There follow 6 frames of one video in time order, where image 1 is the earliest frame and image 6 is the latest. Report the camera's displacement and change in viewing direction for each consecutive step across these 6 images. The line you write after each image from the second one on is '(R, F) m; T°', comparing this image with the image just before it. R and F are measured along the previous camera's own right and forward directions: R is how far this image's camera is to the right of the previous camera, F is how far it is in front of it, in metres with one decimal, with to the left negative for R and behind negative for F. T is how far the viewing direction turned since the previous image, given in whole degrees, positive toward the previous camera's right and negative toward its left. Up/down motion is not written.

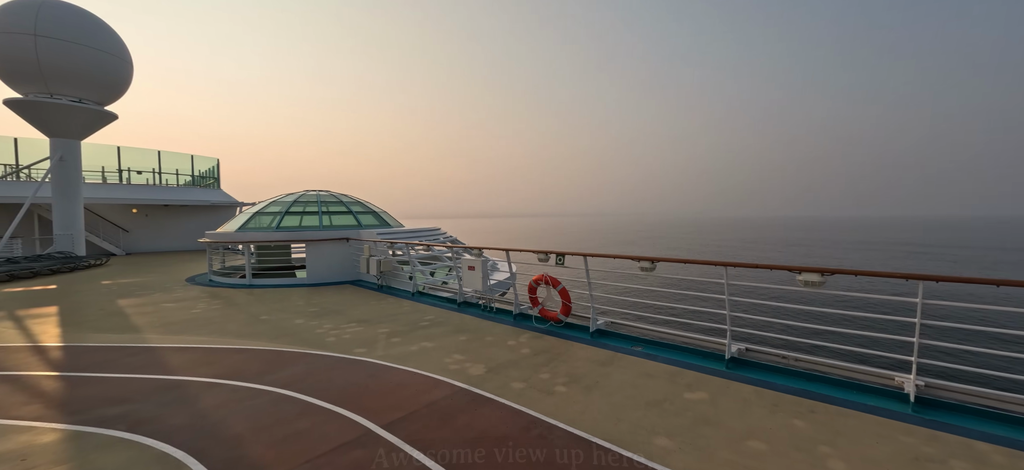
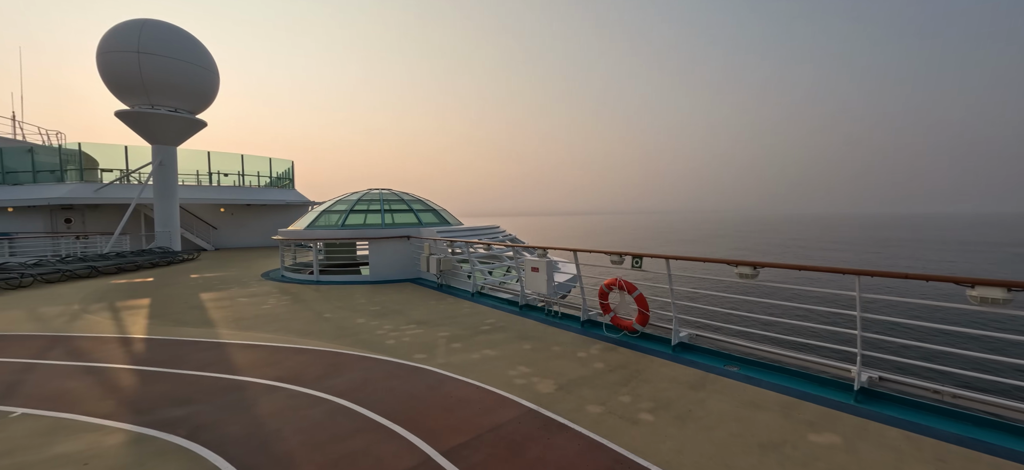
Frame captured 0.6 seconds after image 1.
(-0.1, +0.4) m; -7°
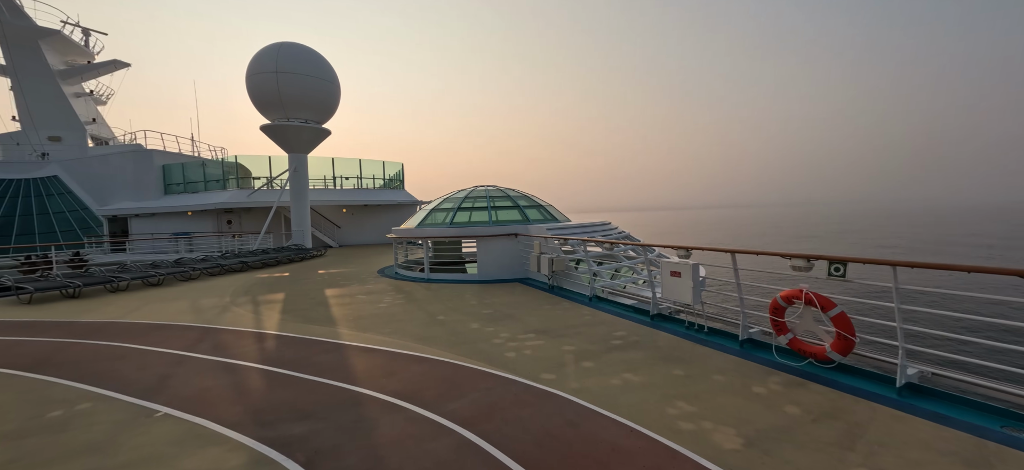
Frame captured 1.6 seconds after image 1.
(-0.4, +0.7) m; -12°
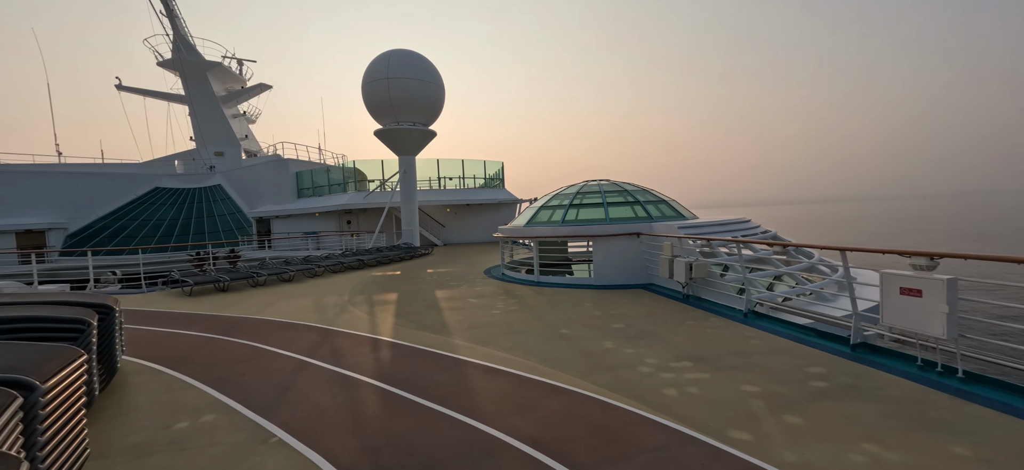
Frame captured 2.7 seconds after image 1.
(-0.5, +0.9) m; -12°
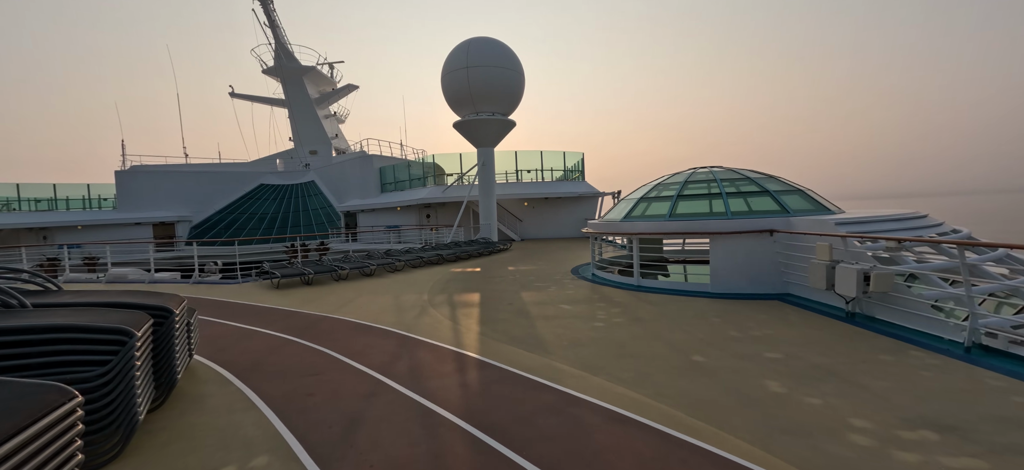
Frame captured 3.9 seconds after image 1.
(-0.5, +1.2) m; -9°
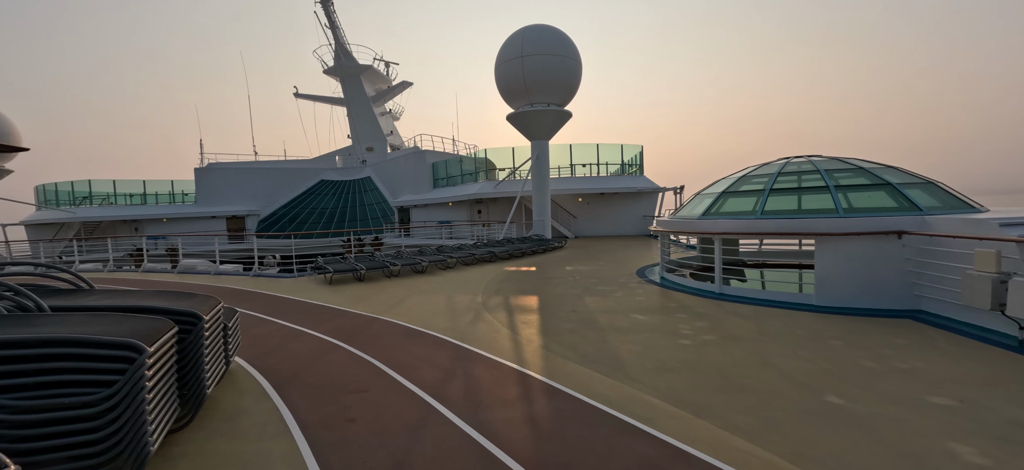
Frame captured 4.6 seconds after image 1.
(-0.3, +0.9) m; -6°
